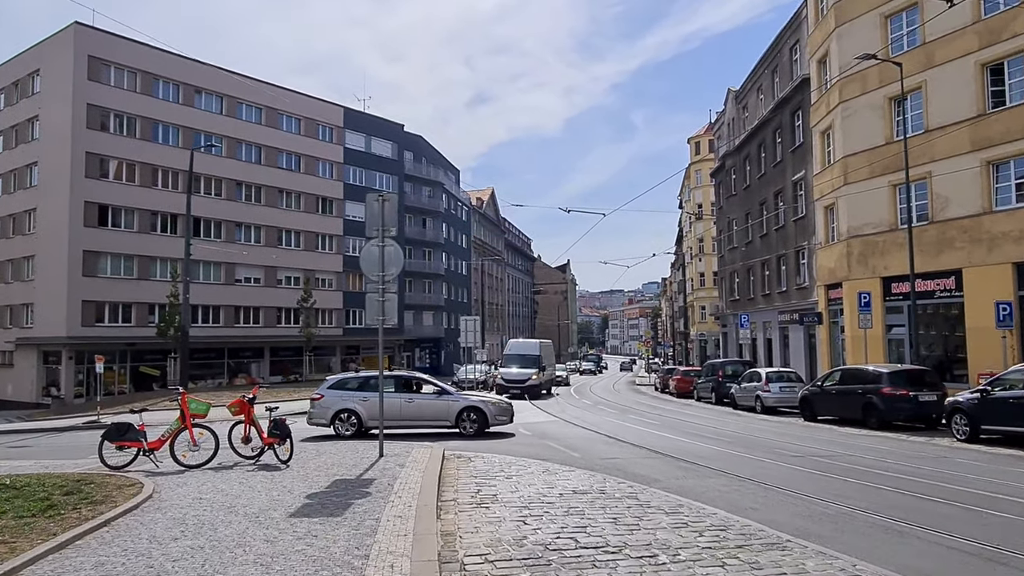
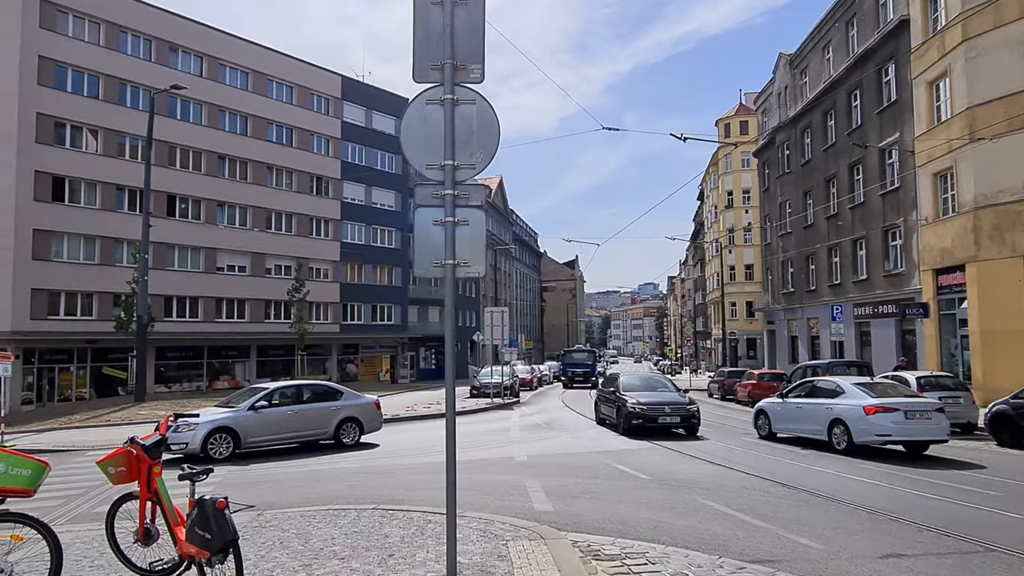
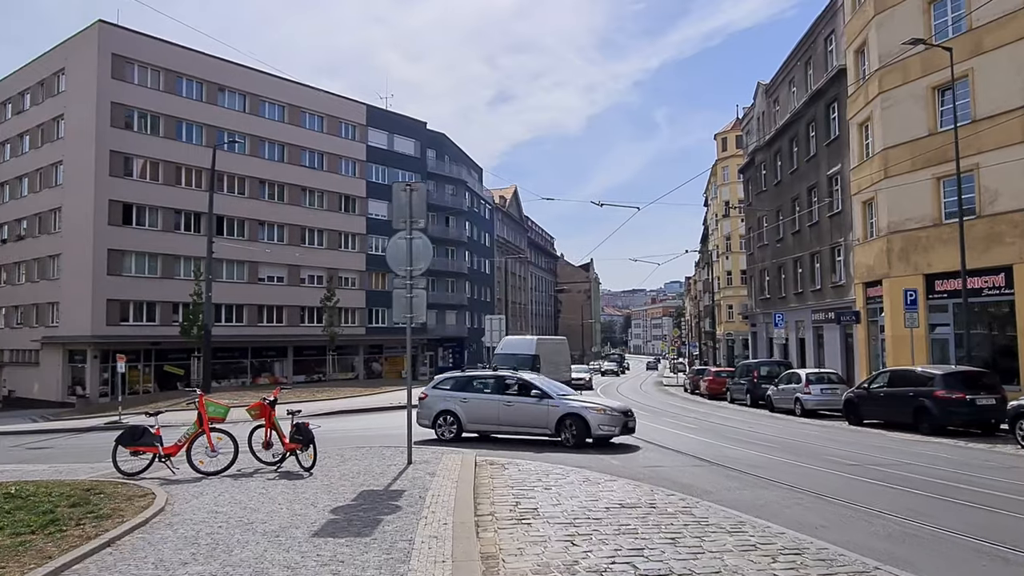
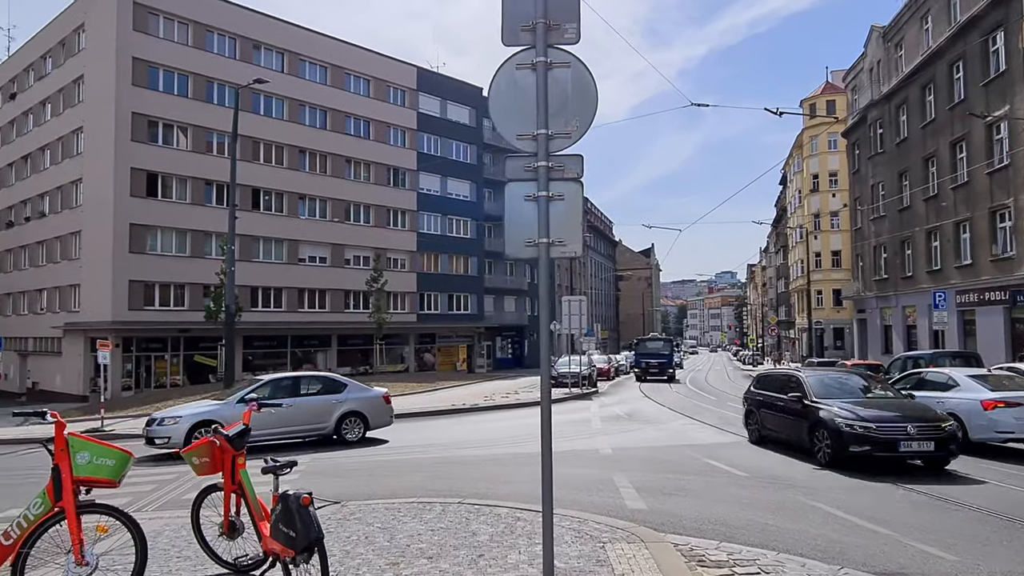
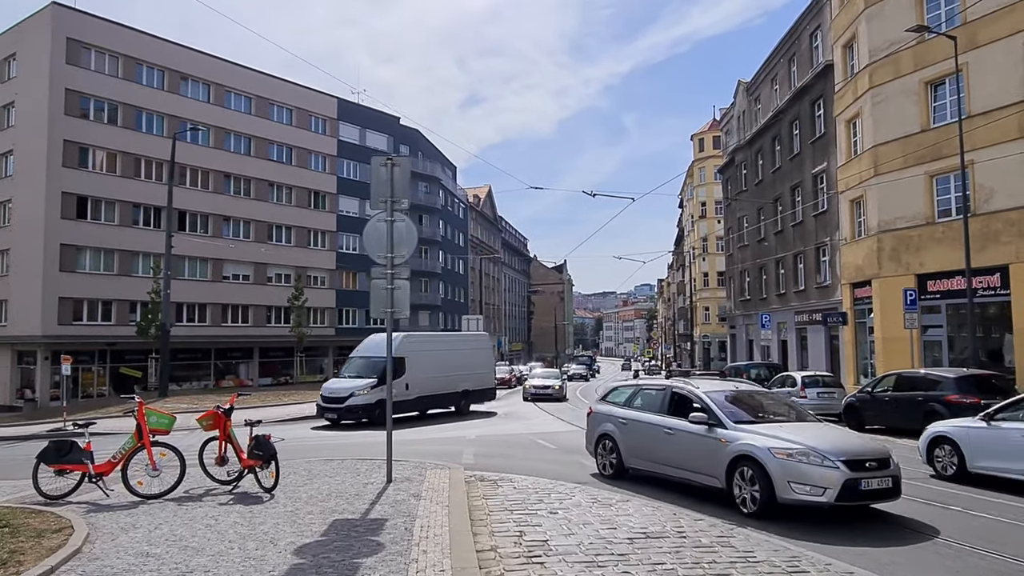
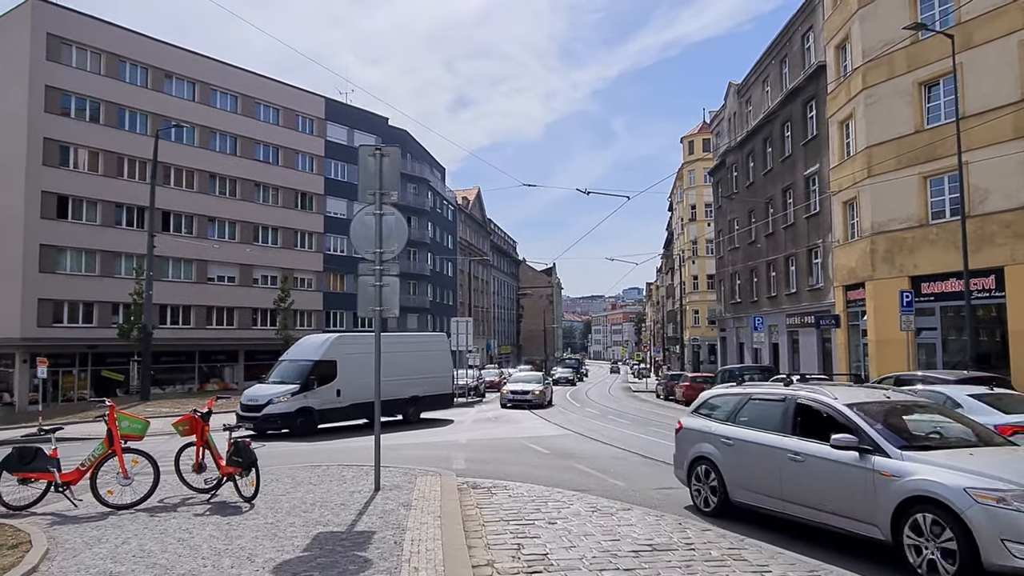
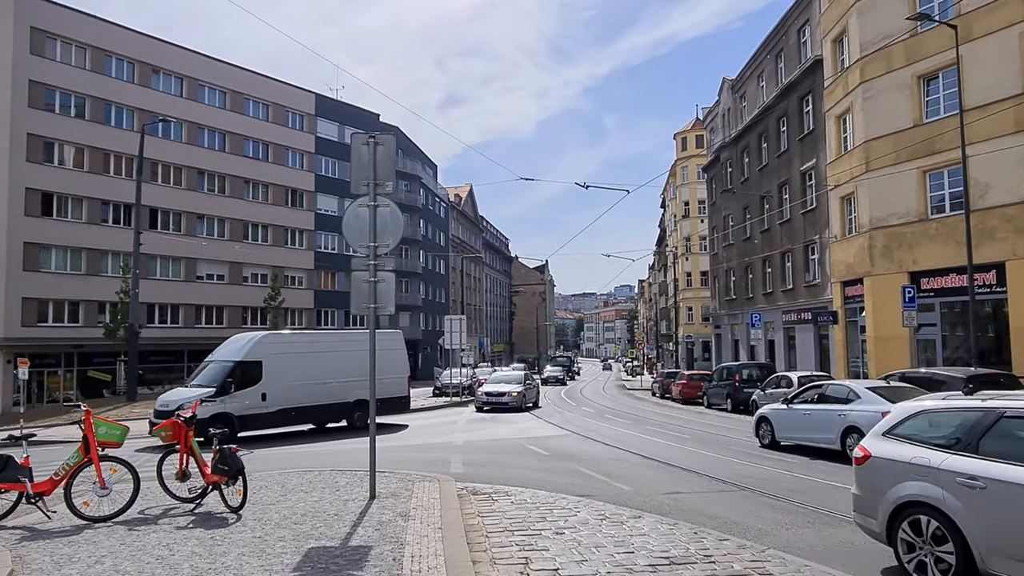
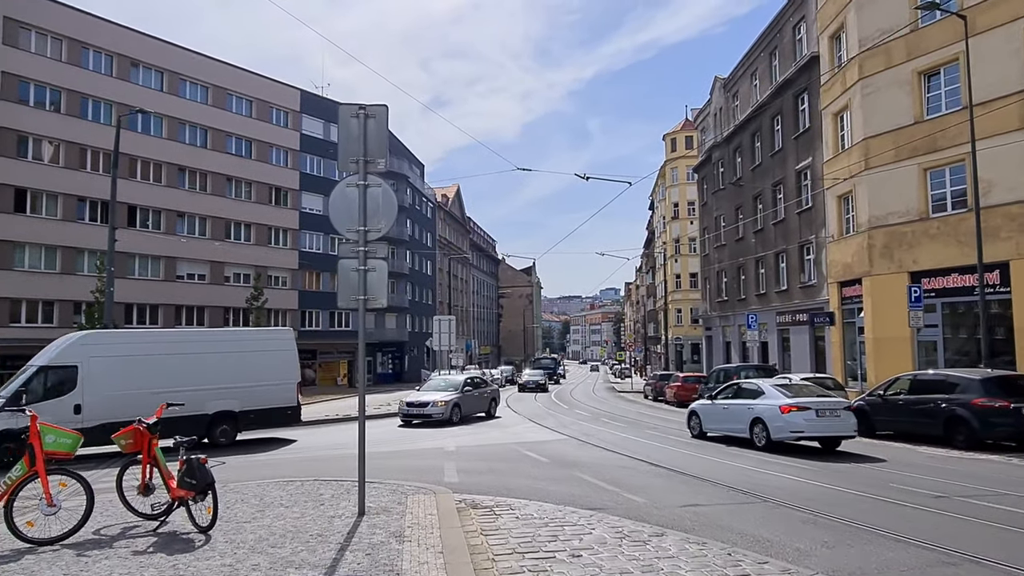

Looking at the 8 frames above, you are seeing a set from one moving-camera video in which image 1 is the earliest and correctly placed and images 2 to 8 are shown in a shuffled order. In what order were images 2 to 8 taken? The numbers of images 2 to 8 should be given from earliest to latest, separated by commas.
3, 5, 6, 7, 8, 2, 4
